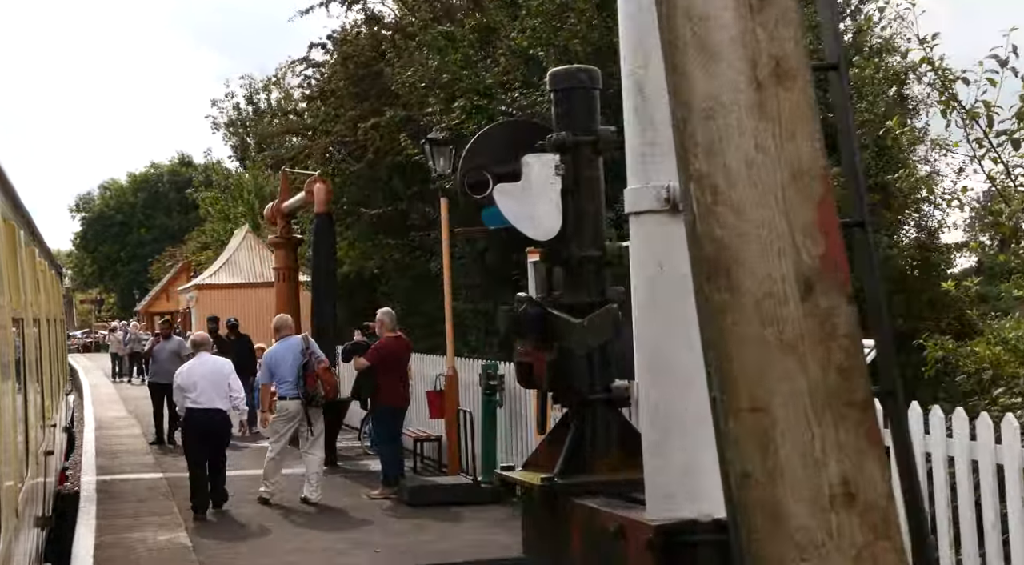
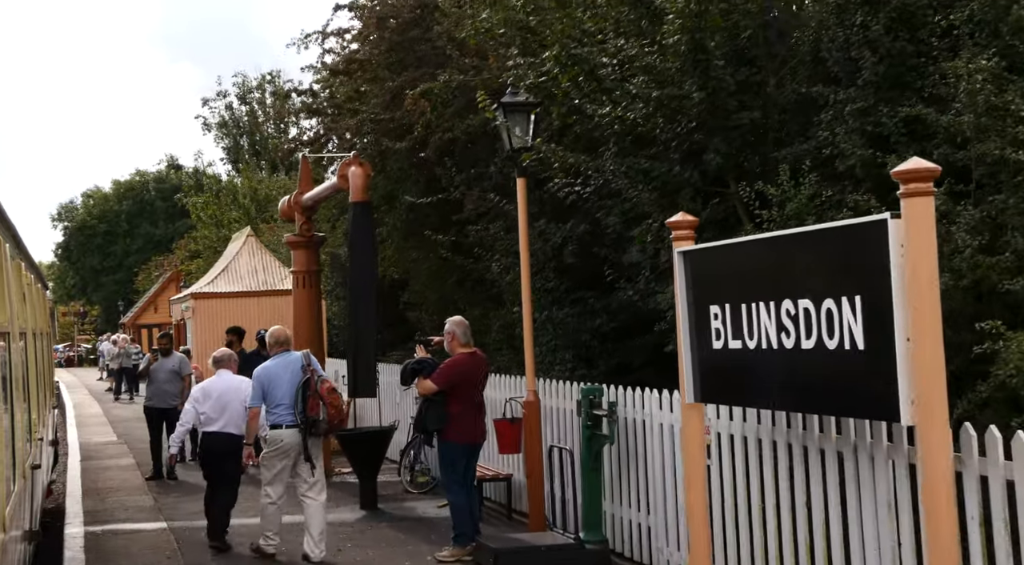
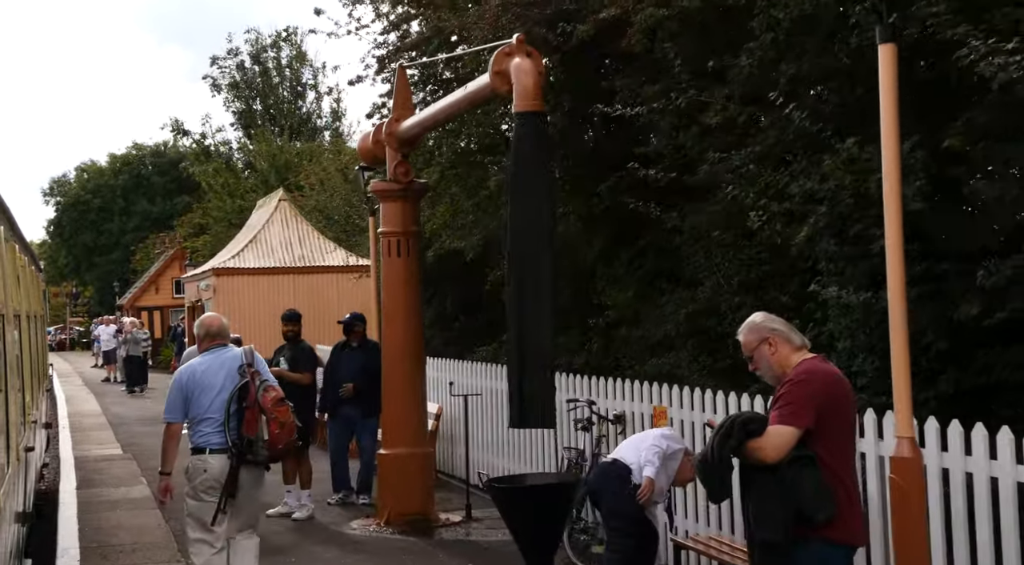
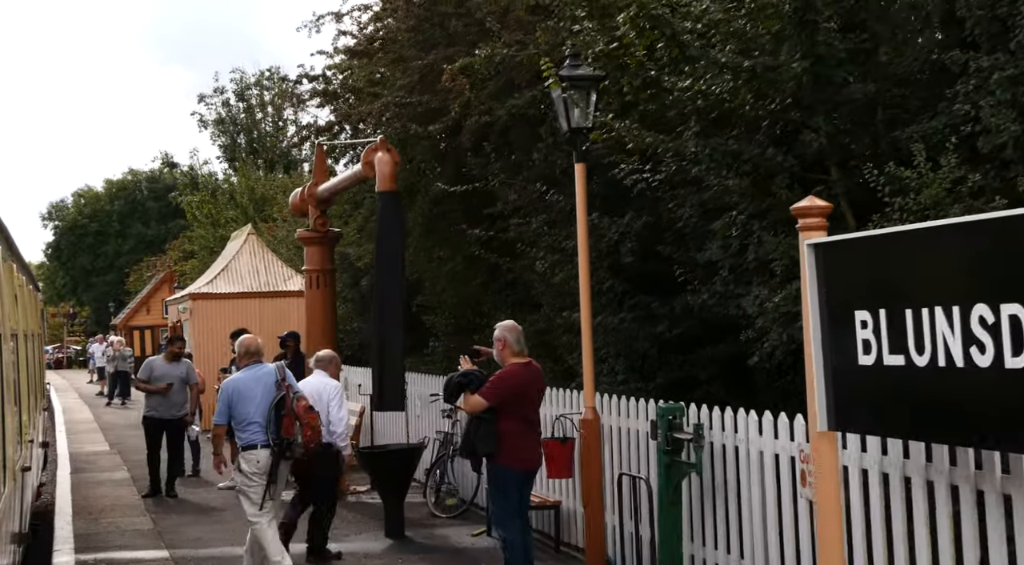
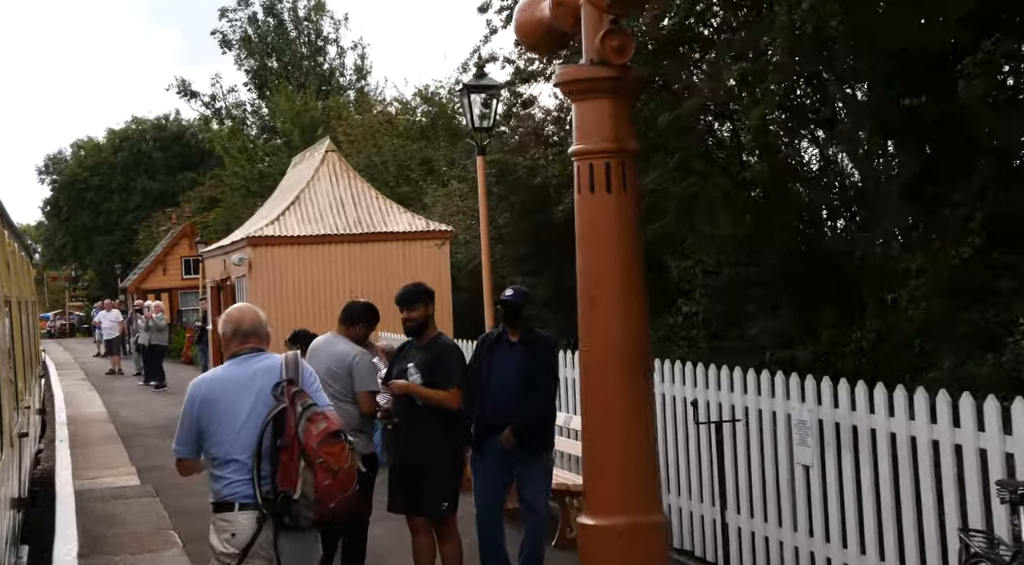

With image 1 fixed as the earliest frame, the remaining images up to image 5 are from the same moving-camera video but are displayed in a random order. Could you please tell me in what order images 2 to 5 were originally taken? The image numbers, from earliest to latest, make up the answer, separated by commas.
2, 4, 3, 5
